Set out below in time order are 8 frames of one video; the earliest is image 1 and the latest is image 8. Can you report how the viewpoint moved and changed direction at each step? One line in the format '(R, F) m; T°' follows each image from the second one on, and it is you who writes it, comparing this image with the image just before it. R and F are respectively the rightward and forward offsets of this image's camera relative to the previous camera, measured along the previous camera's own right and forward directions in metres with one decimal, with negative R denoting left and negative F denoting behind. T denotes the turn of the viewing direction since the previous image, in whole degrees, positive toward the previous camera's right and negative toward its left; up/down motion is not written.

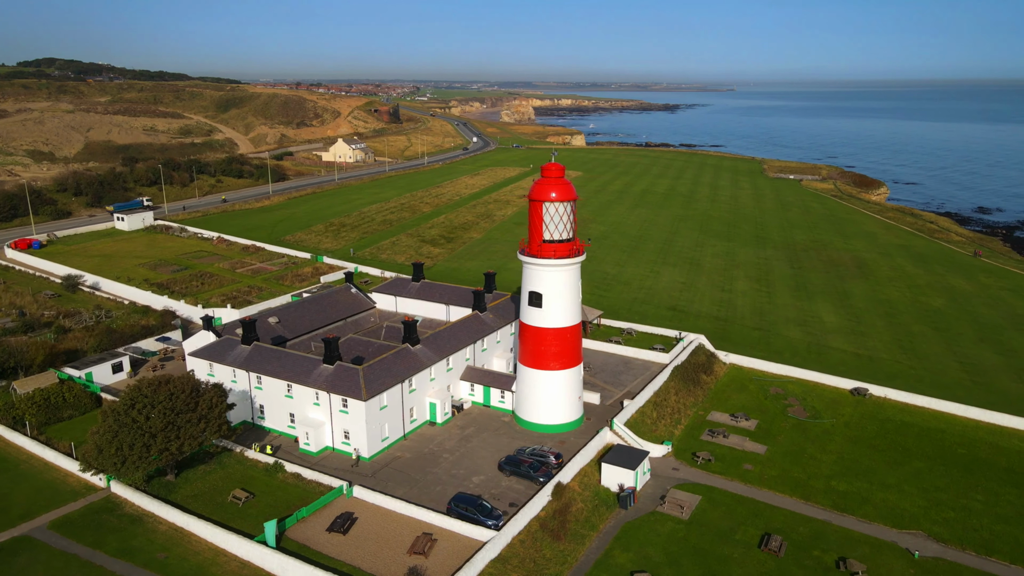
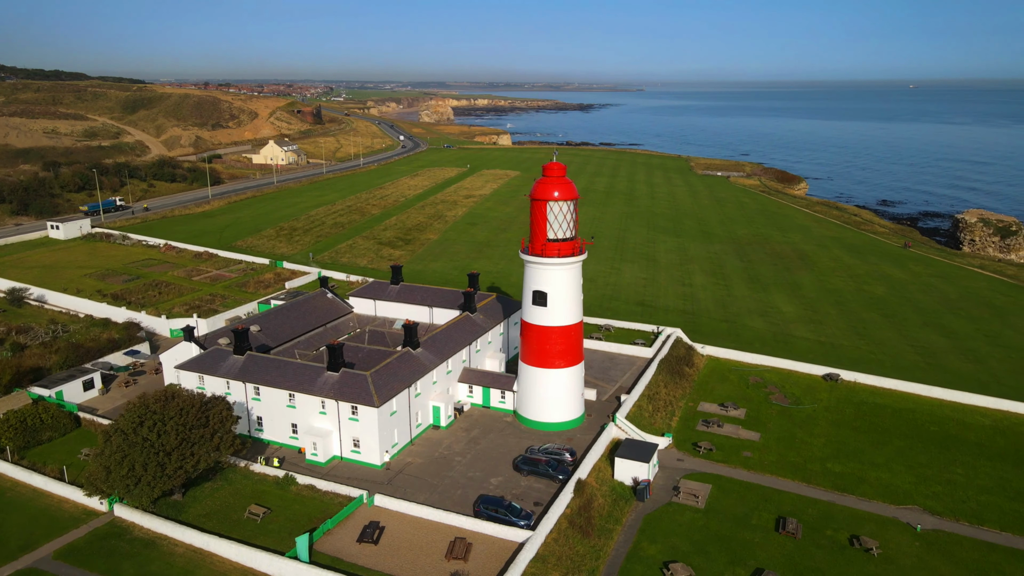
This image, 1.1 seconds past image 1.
(-3.2, +0.2) m; +6°
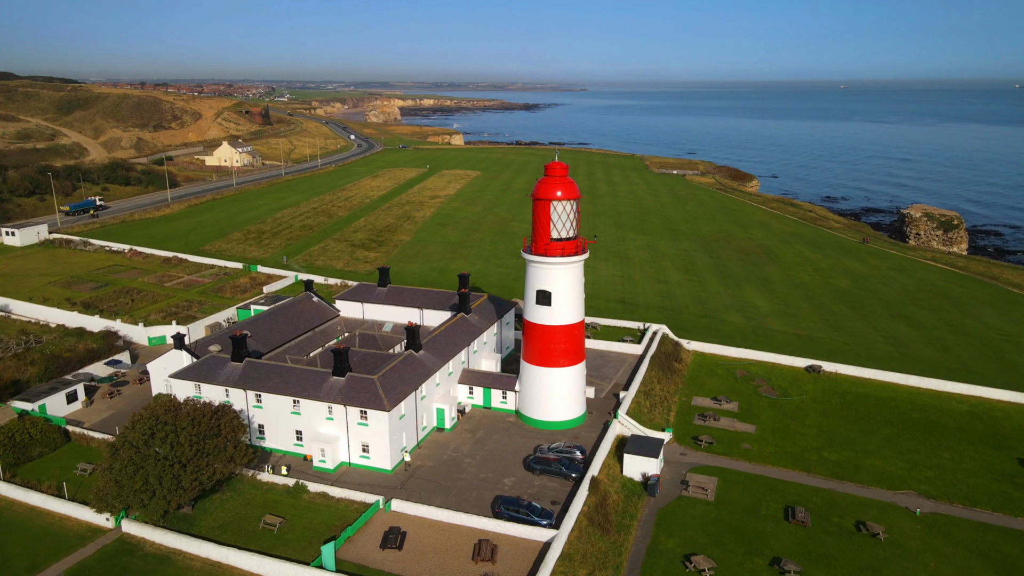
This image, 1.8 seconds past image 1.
(-2.1, +0.1) m; +4°
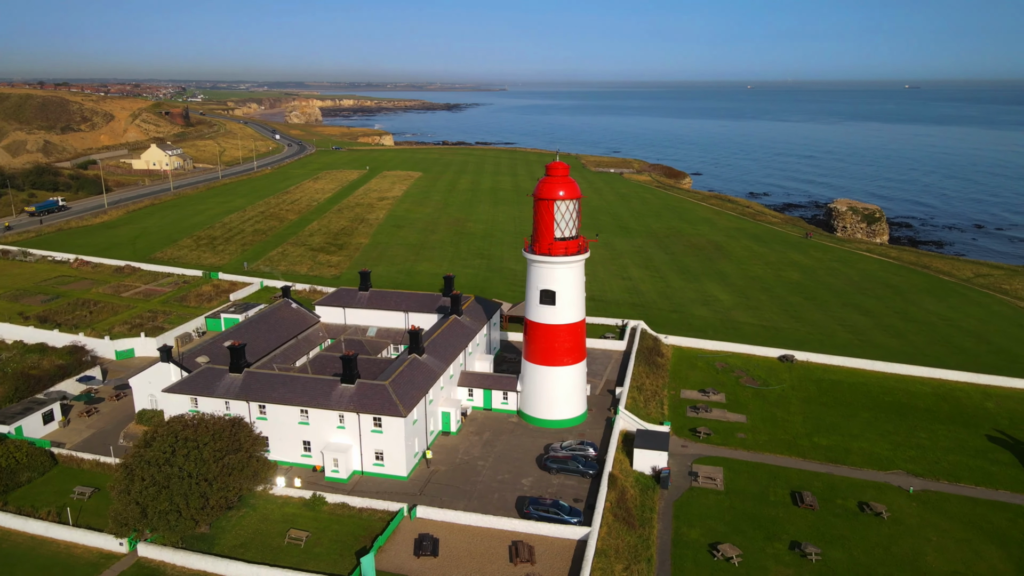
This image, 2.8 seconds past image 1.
(-3.0, +0.2) m; +6°
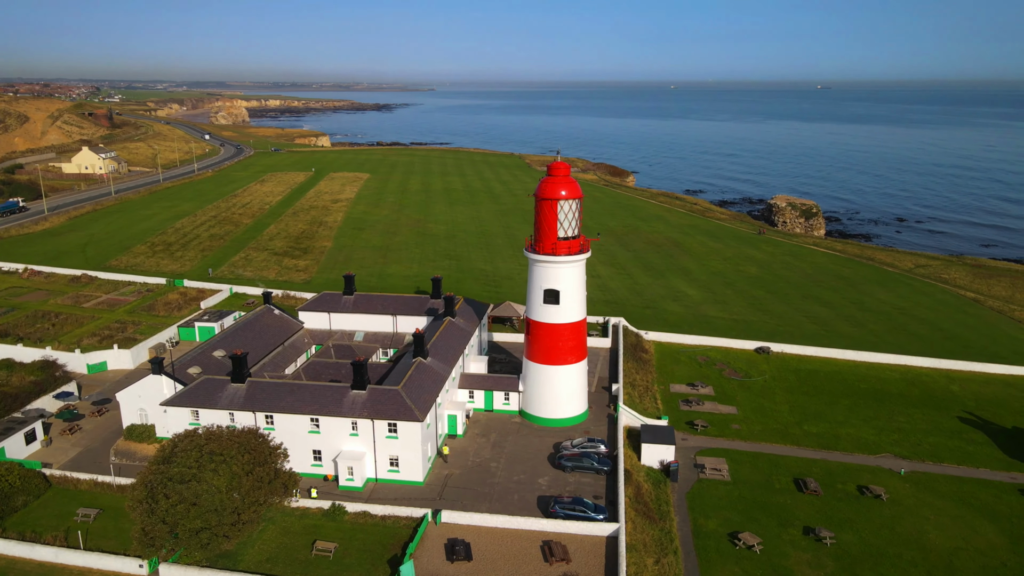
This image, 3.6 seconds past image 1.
(-2.7, +0.1) m; +5°
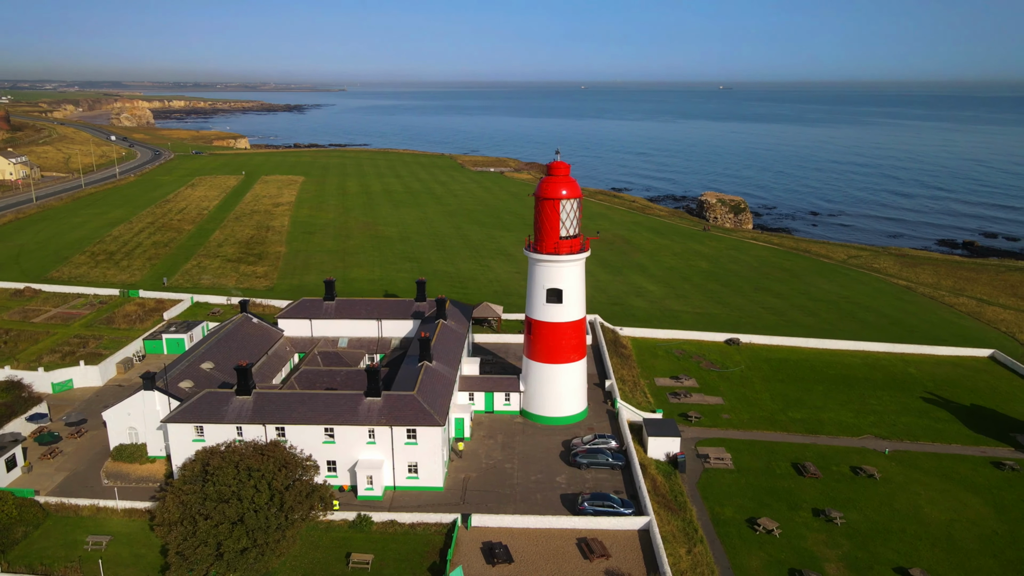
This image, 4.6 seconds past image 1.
(-3.2, +0.2) m; +6°
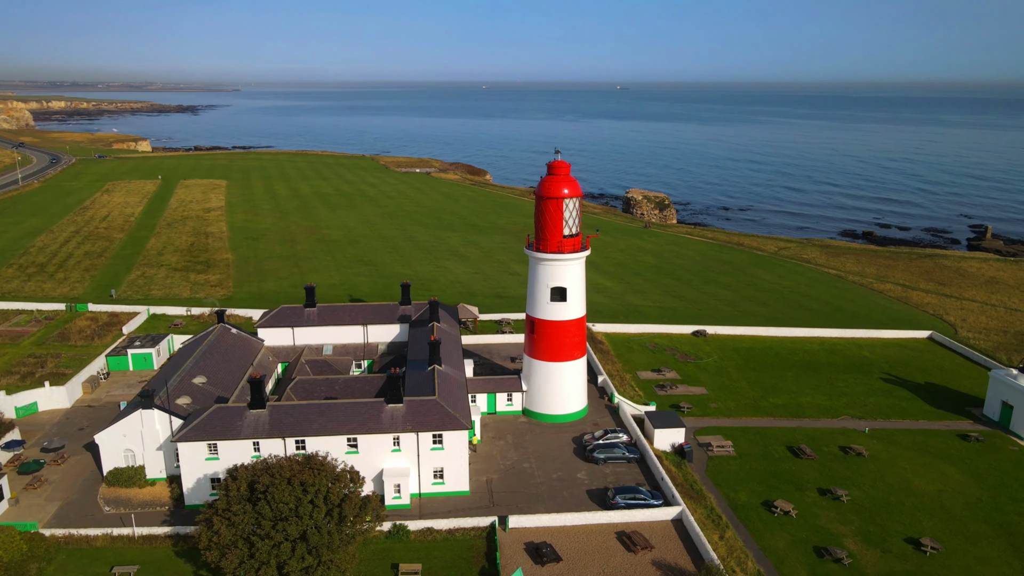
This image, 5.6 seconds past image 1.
(-3.7, +0.2) m; +7°
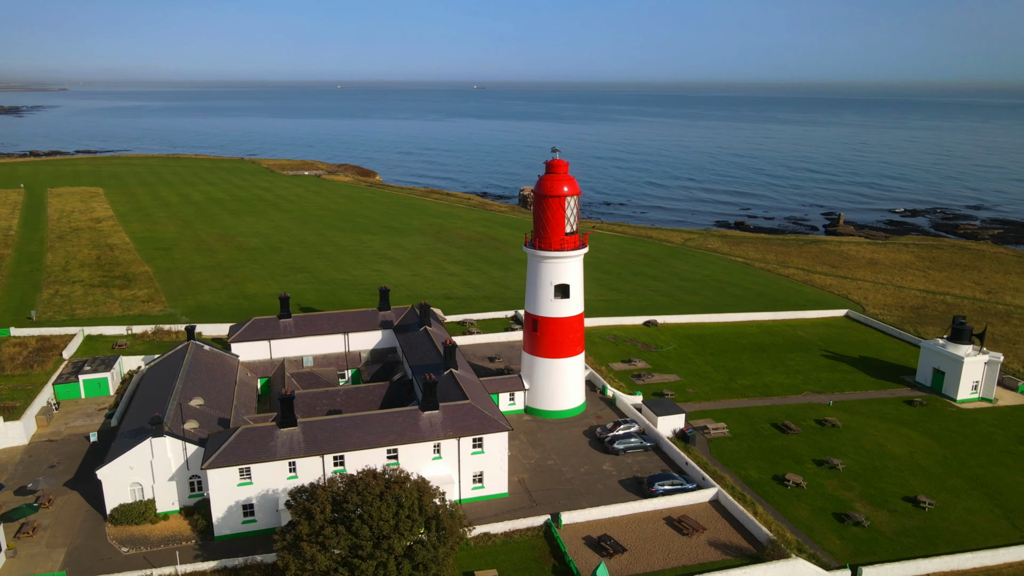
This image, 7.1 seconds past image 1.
(-5.3, +0.5) m; +10°
